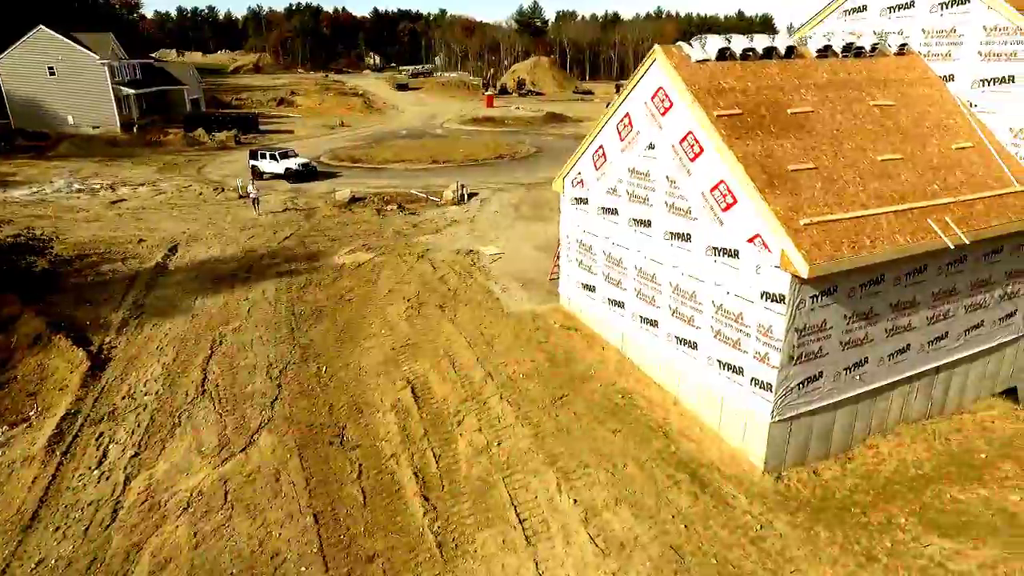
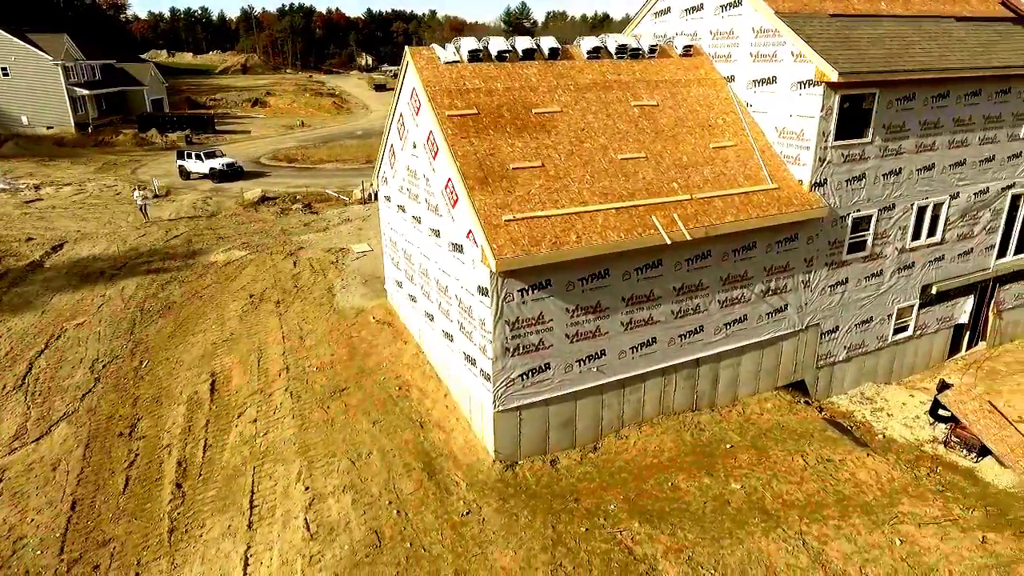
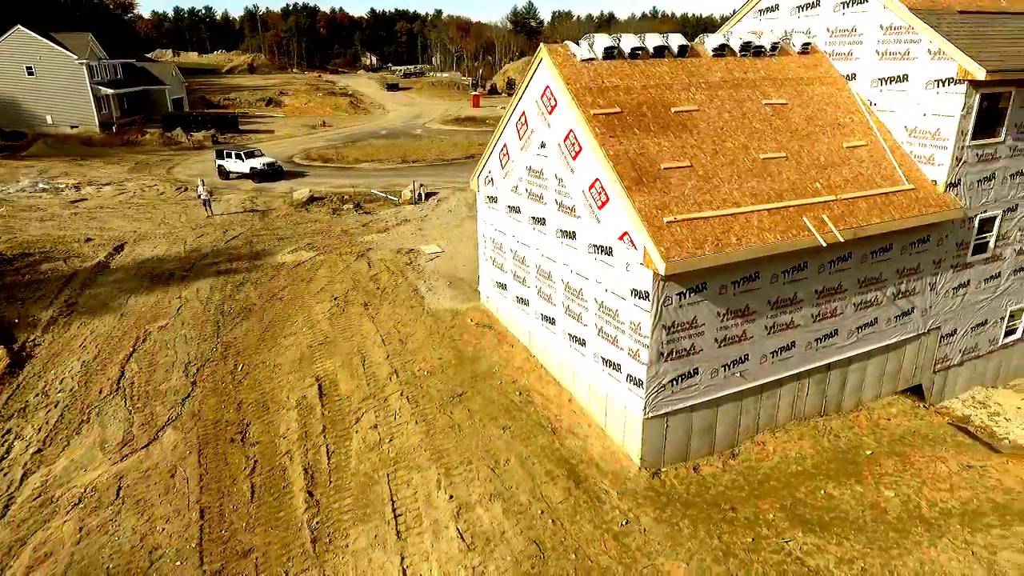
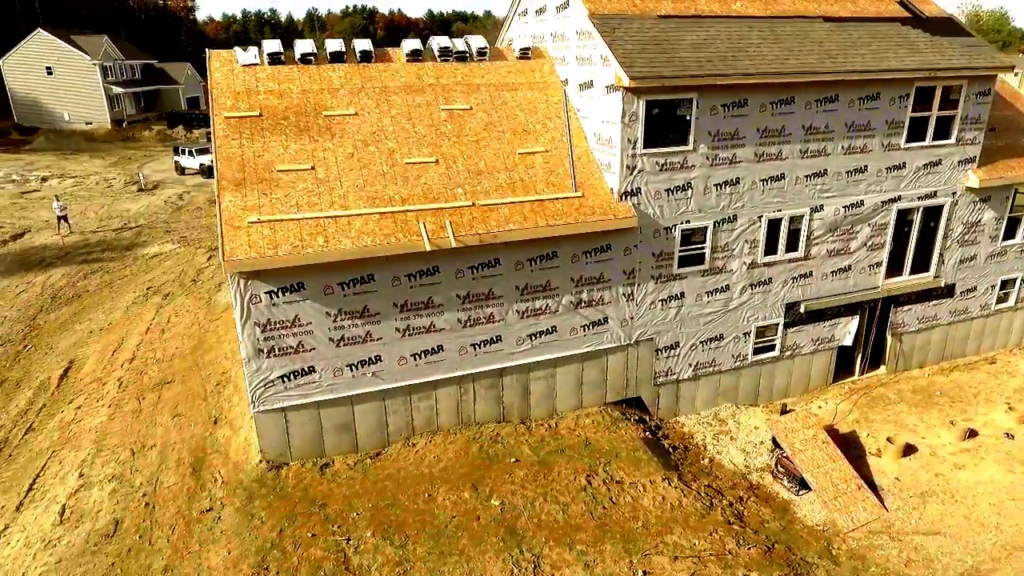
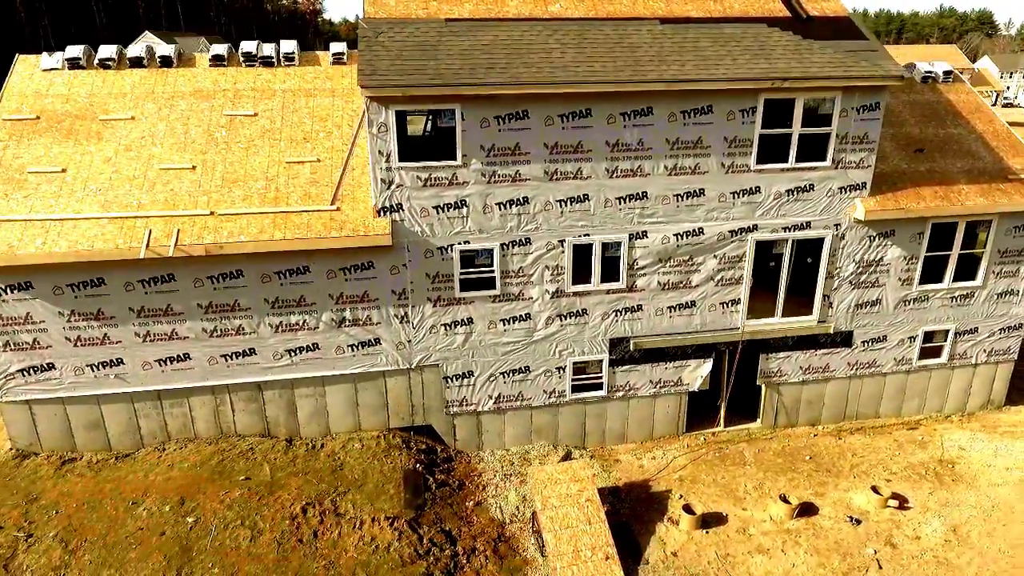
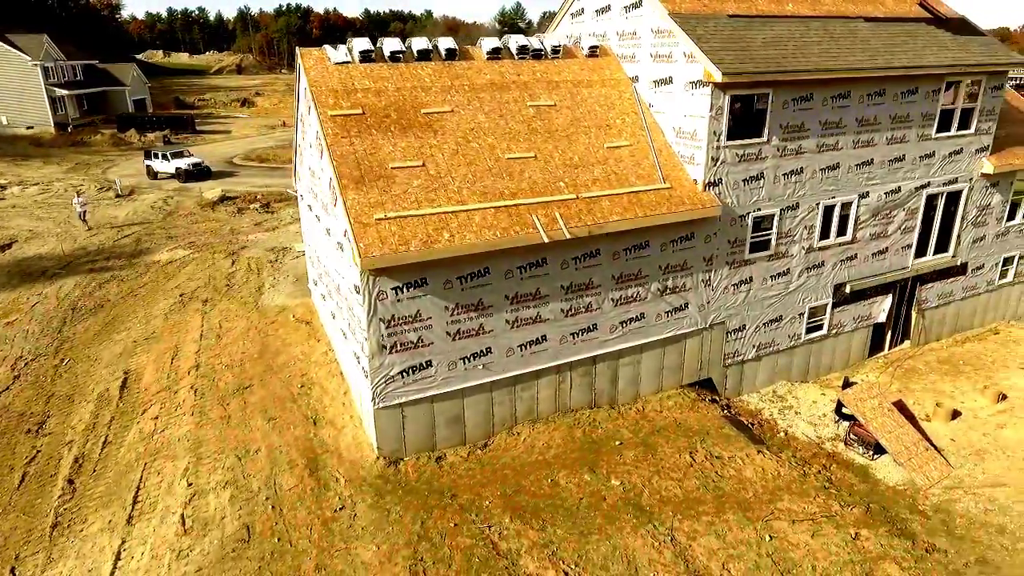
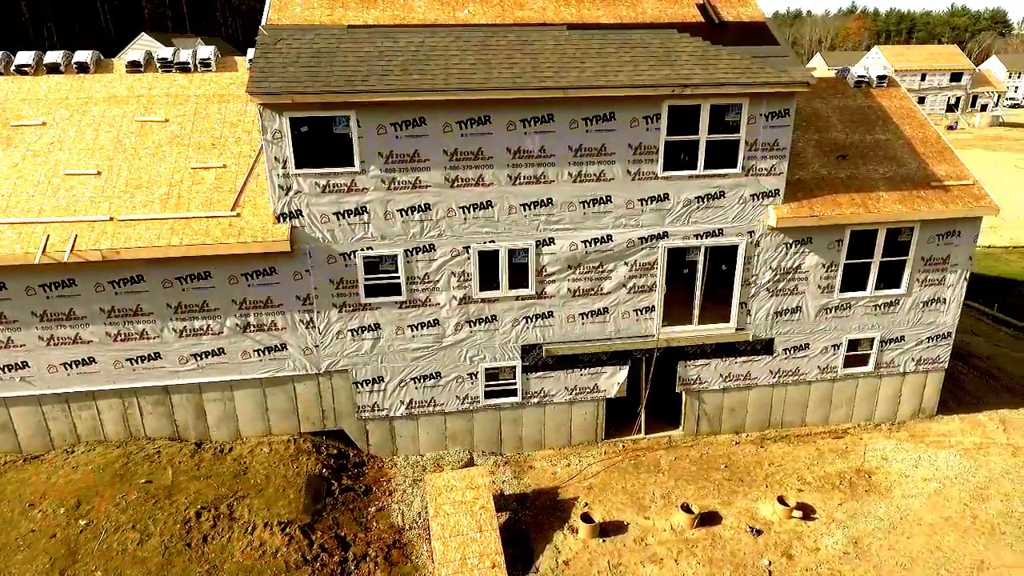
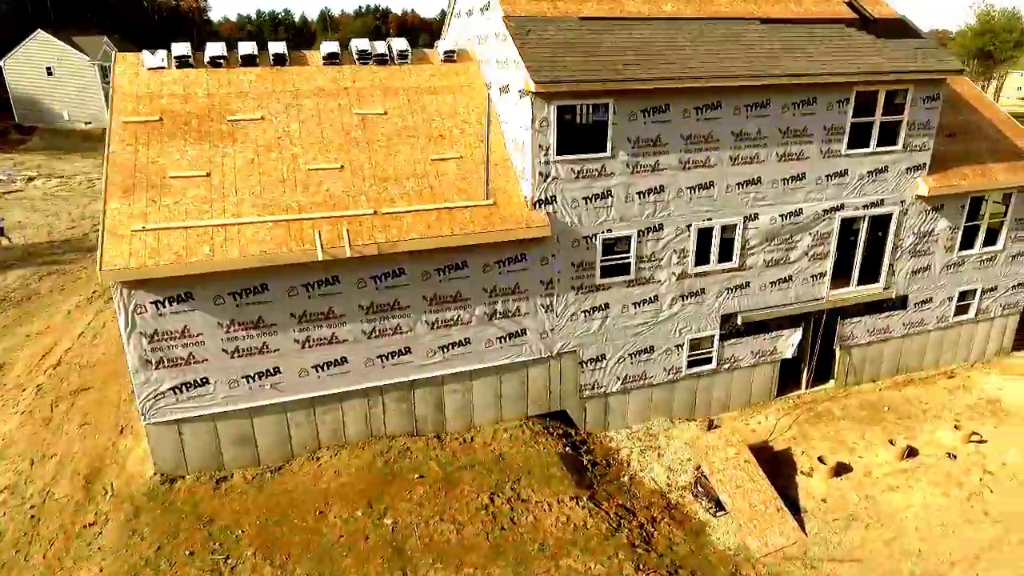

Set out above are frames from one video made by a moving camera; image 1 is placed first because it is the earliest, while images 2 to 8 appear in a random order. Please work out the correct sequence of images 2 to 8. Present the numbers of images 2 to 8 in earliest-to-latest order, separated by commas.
3, 2, 6, 4, 8, 5, 7
